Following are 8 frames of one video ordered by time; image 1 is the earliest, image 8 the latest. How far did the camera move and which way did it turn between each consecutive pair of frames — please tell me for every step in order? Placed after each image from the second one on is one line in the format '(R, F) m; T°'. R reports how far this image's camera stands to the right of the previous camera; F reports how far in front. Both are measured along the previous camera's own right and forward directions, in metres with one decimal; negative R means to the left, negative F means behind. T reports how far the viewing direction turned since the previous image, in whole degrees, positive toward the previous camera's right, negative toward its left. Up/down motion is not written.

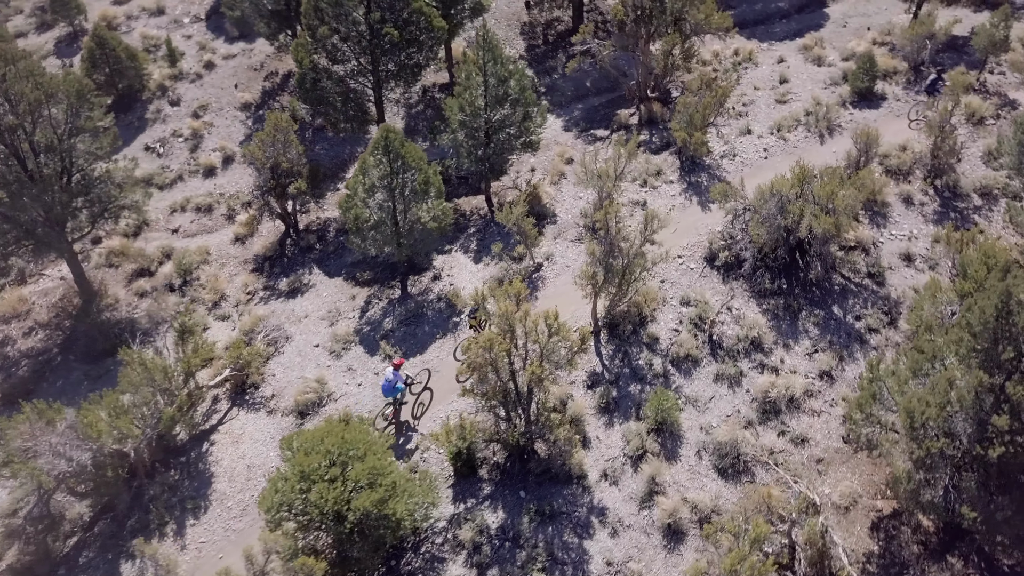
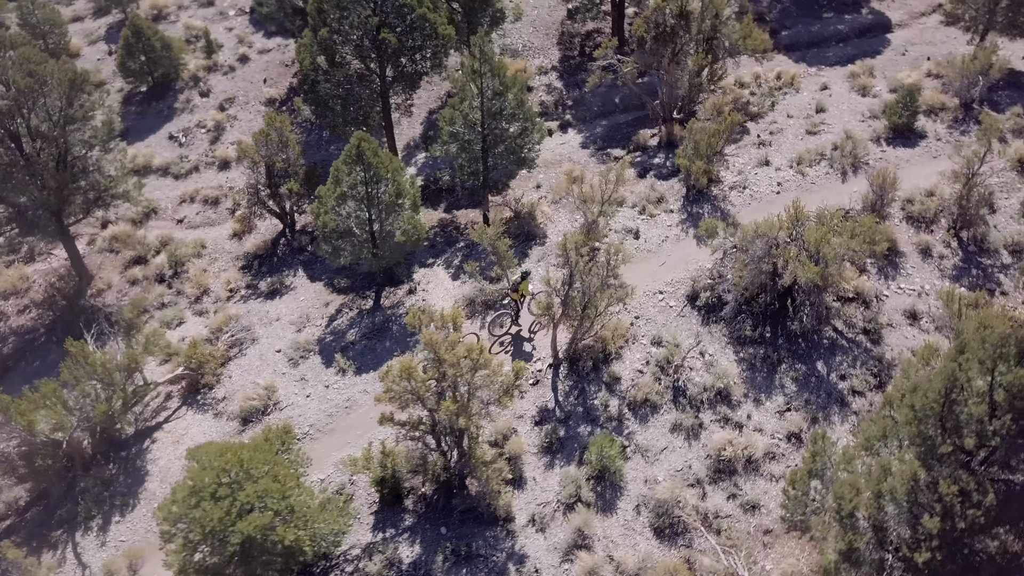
(+3.3, +1.1) m; -6°
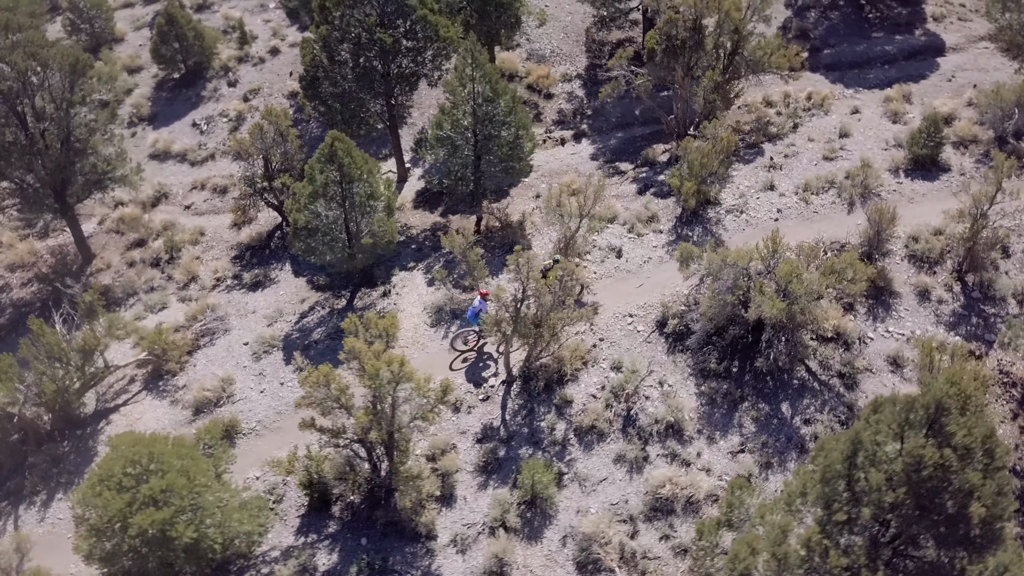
(+3.0, +0.7) m; -5°
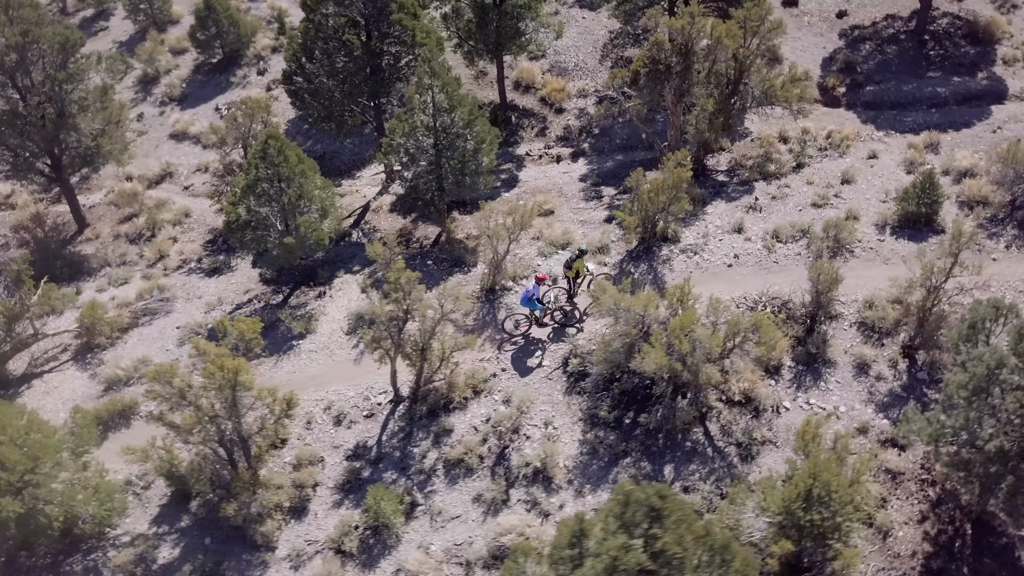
(+5.2, +1.1) m; -8°
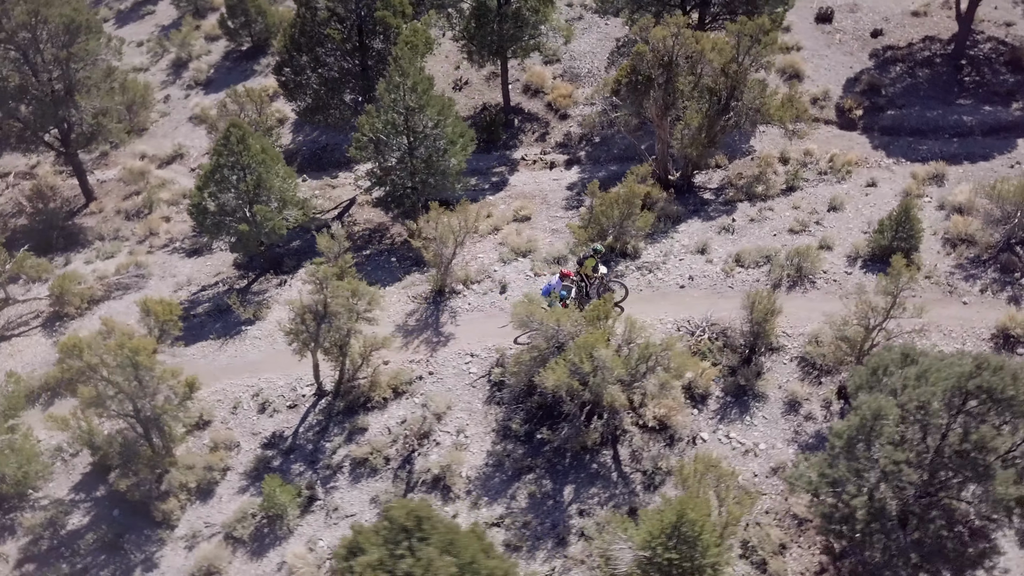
(+3.6, +0.4) m; -6°
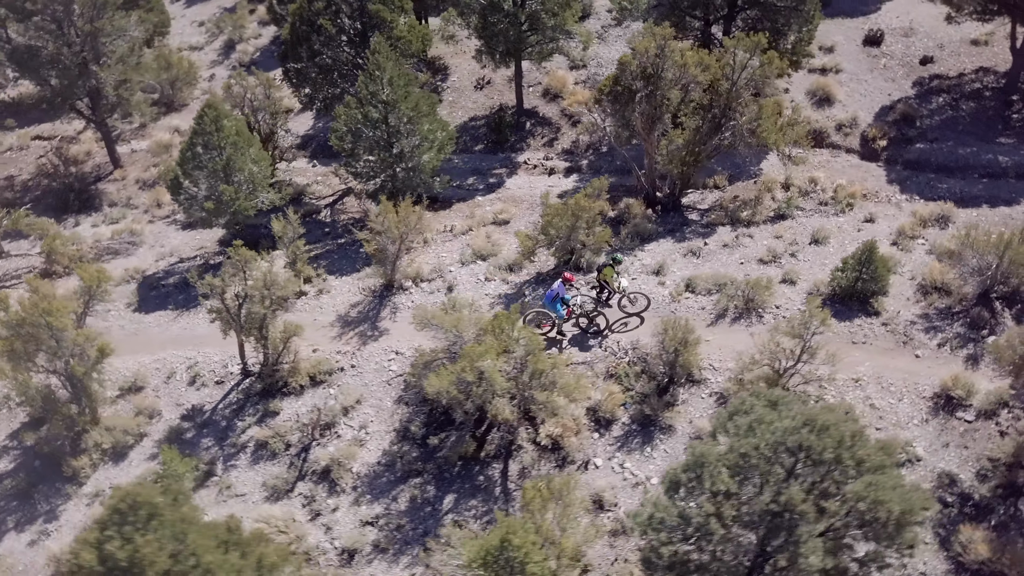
(+4.2, +0.5) m; -7°
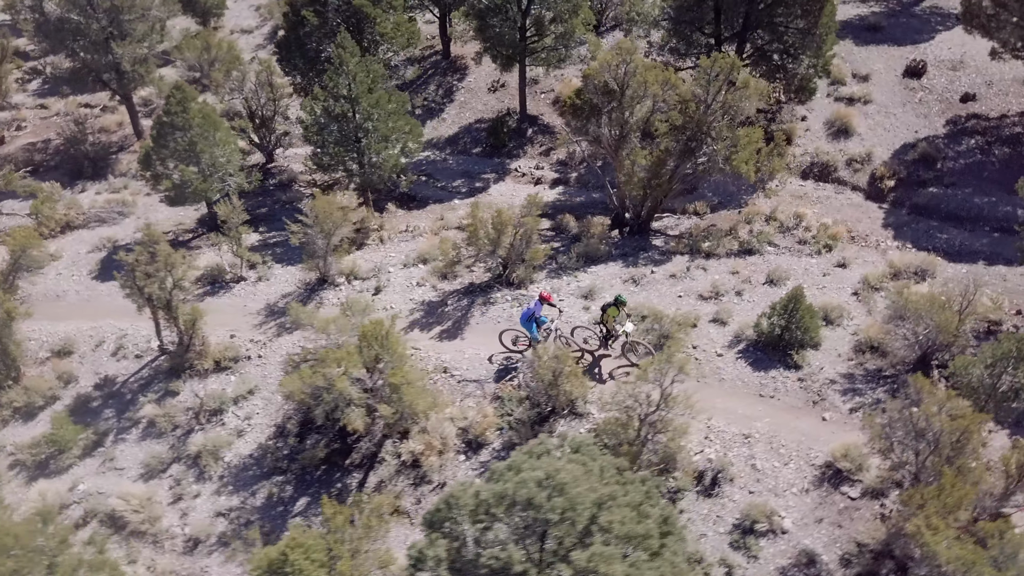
(+4.7, +0.9) m; -8°
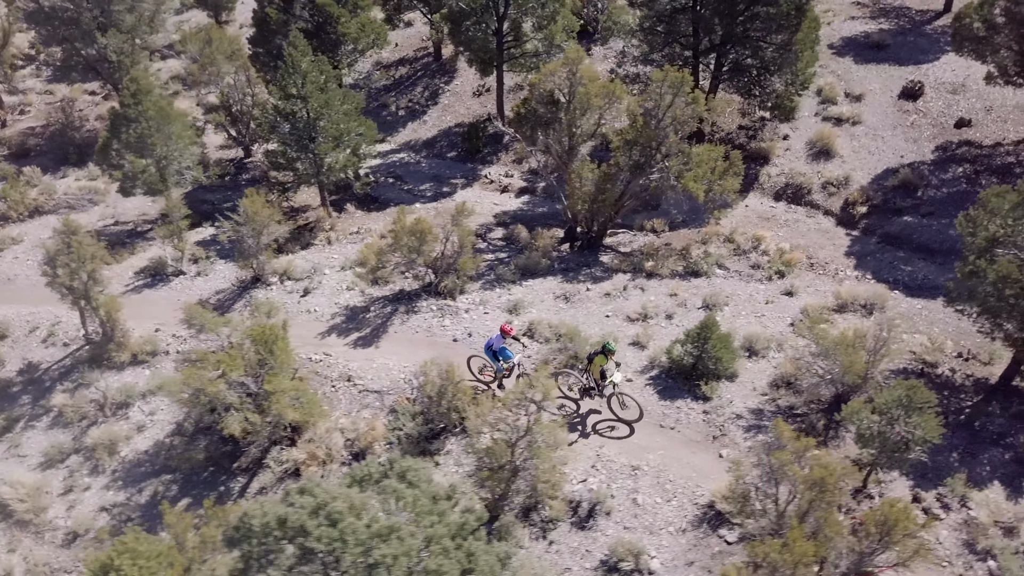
(+3.2, +0.6) m; -4°
